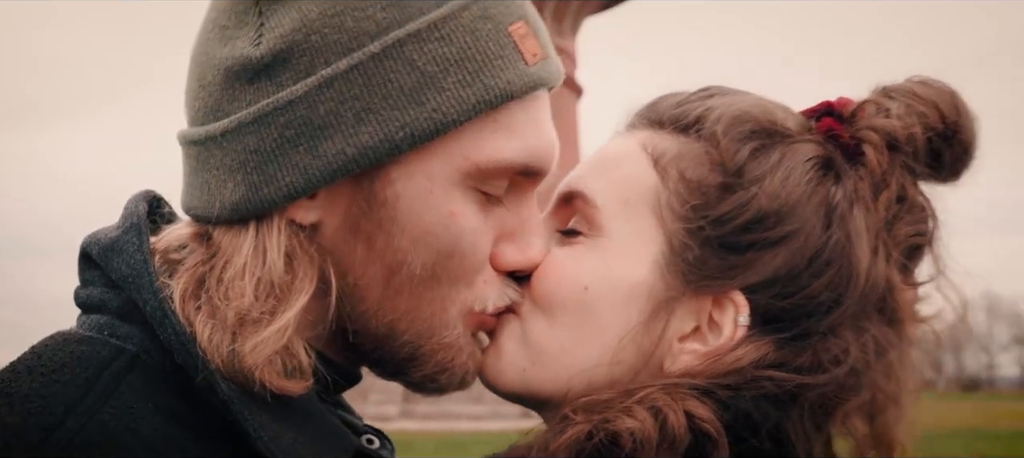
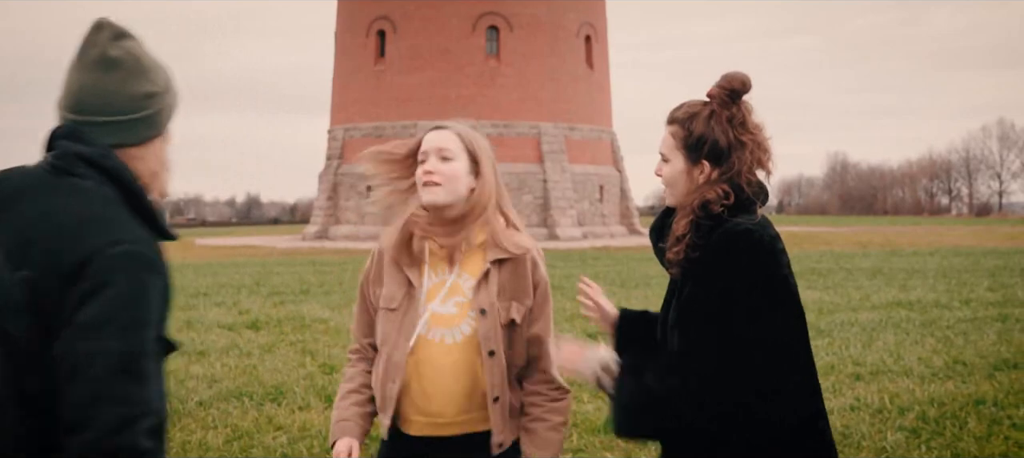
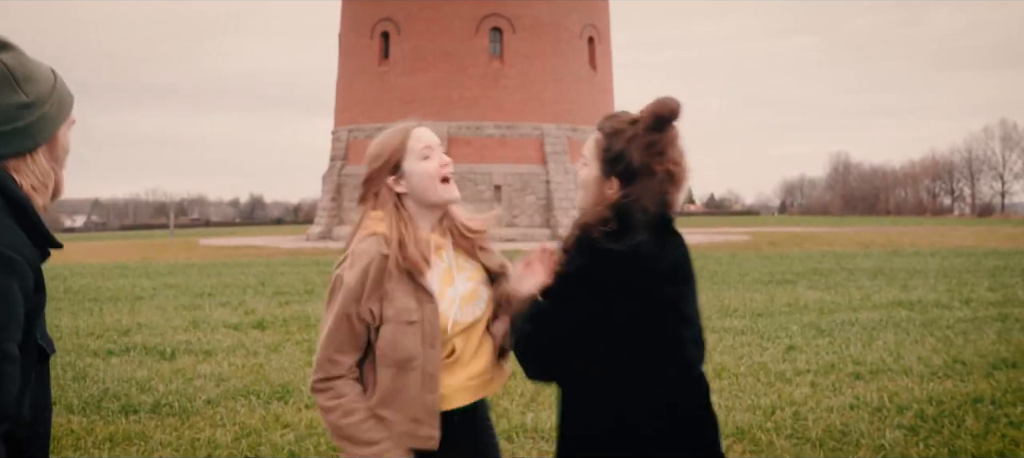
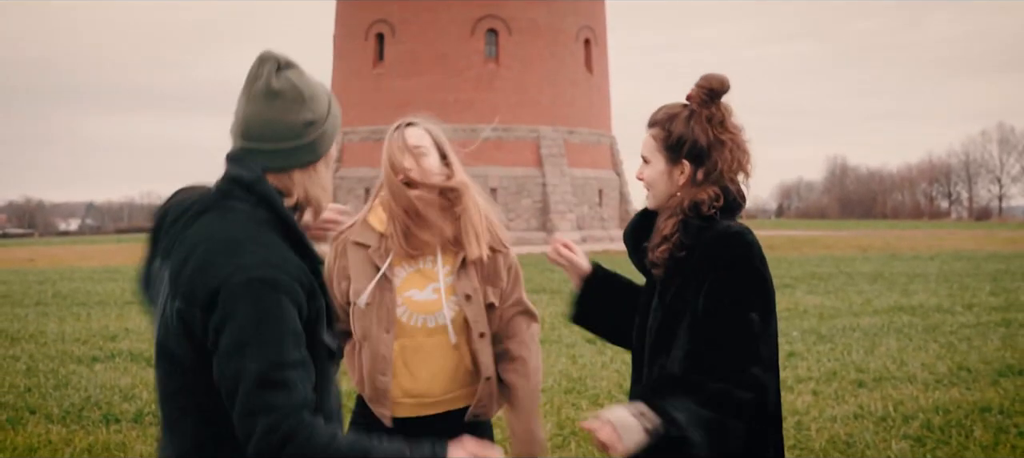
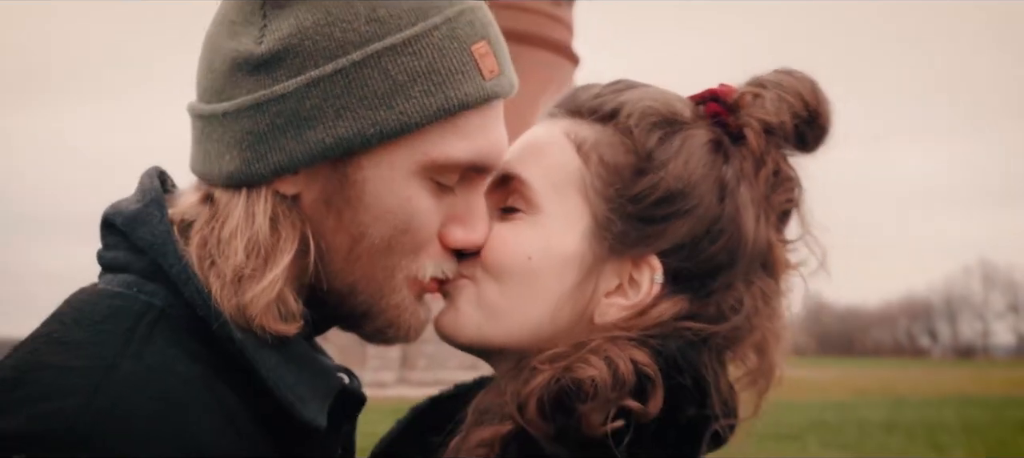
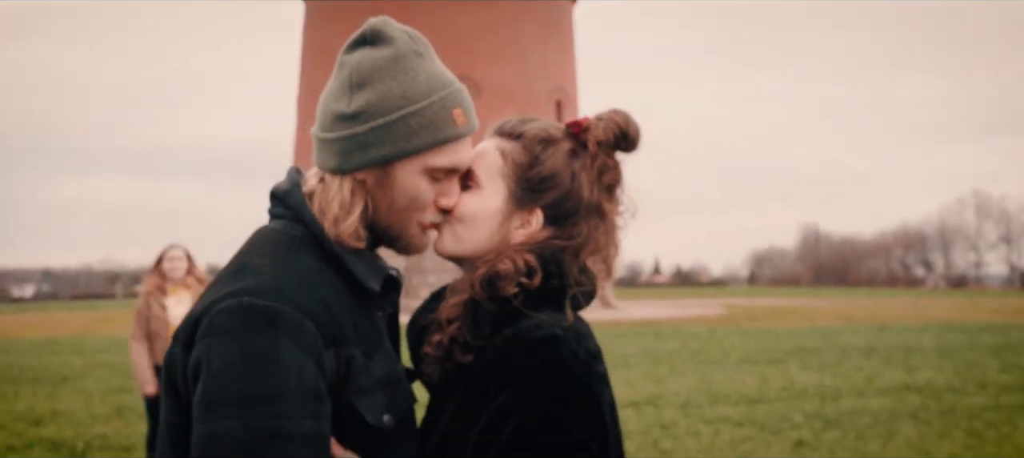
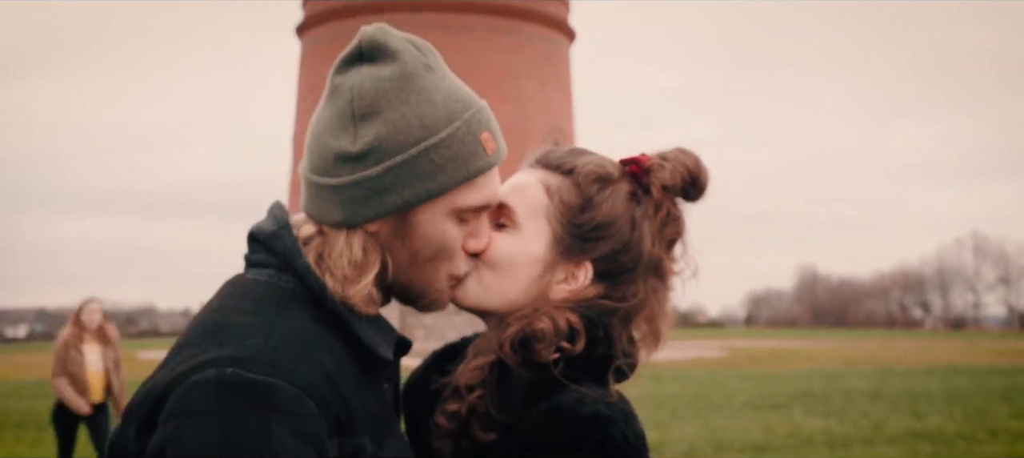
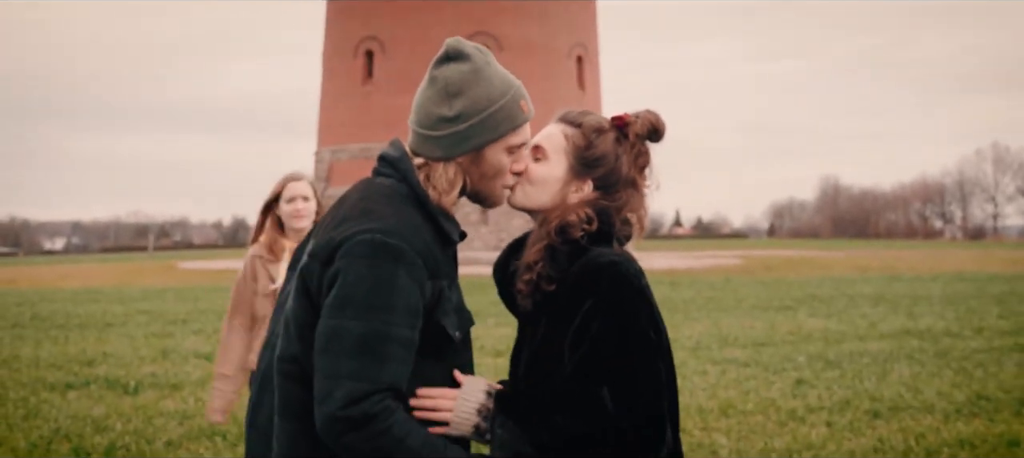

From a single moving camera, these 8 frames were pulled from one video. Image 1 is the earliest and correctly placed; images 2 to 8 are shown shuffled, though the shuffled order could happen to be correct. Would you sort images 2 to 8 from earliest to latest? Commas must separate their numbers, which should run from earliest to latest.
5, 7, 6, 8, 4, 2, 3
